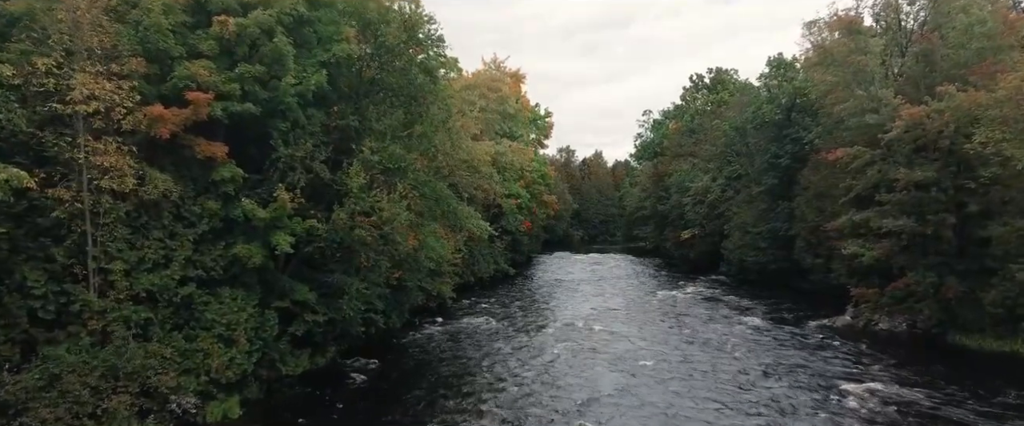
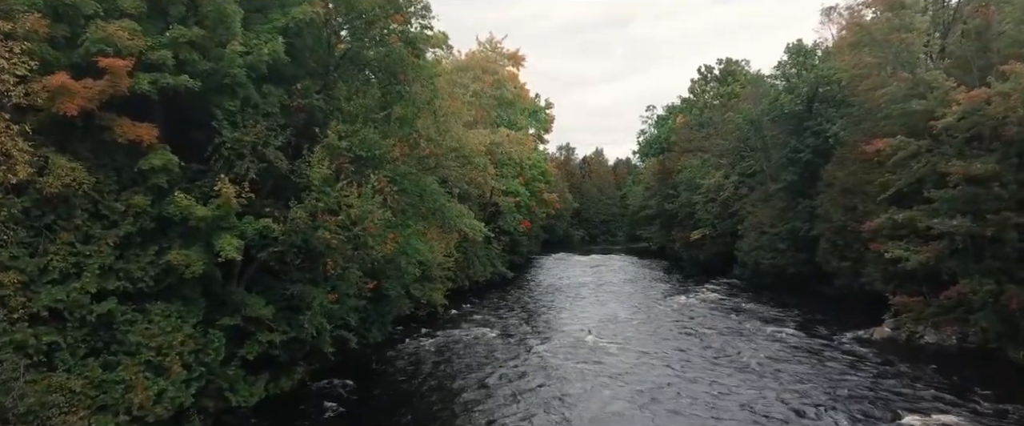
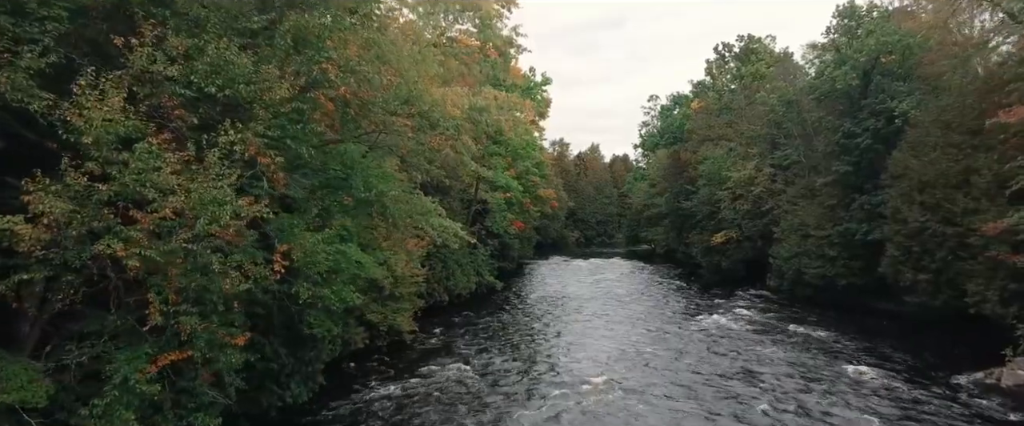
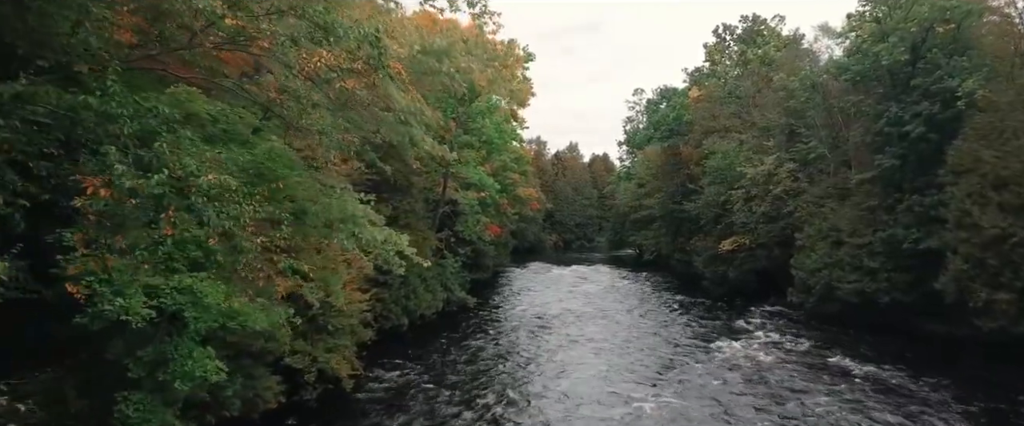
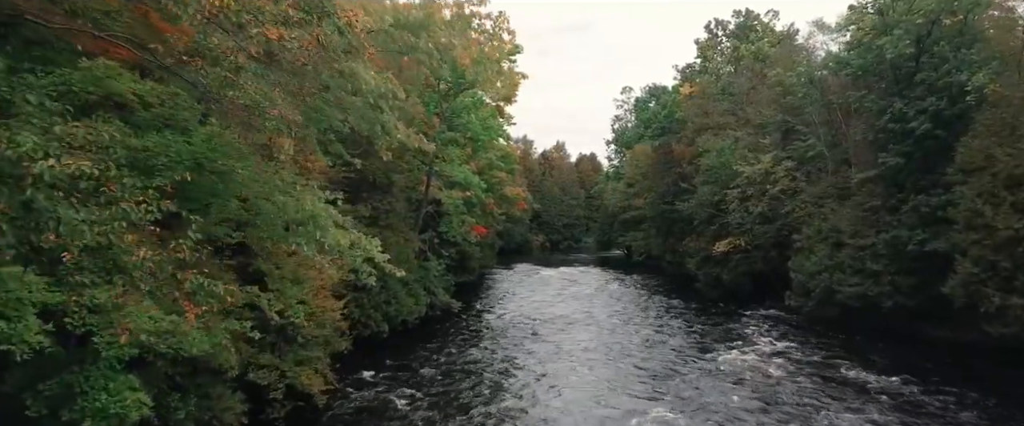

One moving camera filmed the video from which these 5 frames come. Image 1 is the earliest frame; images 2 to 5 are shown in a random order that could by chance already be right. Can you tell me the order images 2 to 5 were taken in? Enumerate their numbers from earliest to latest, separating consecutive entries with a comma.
2, 3, 4, 5
